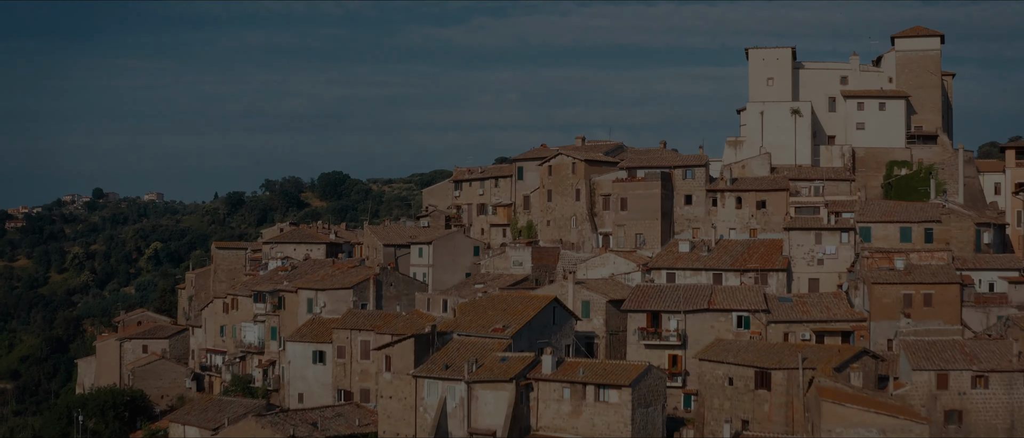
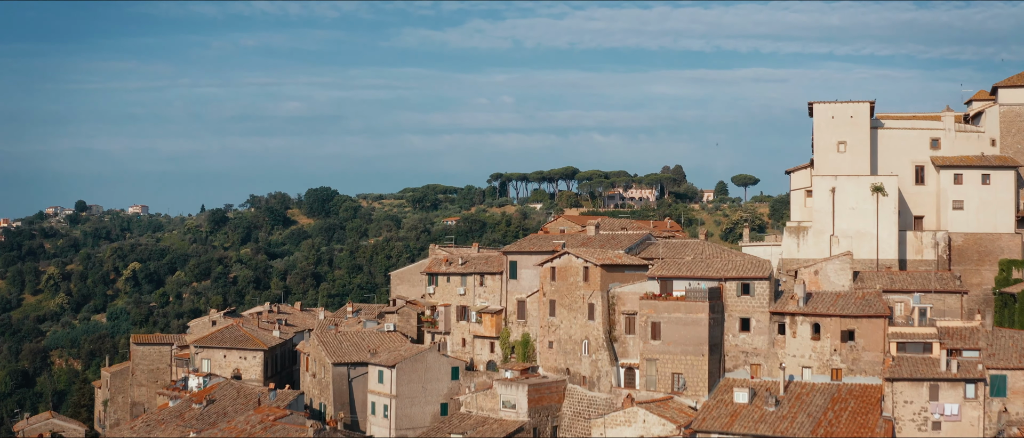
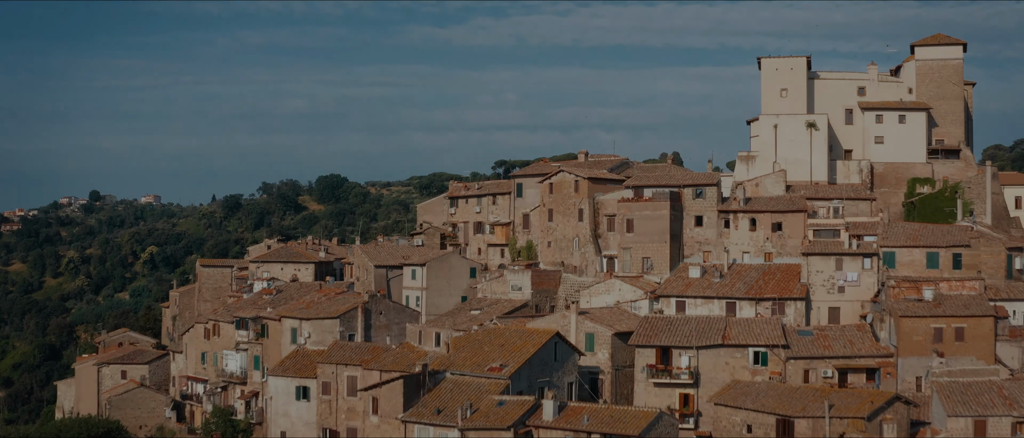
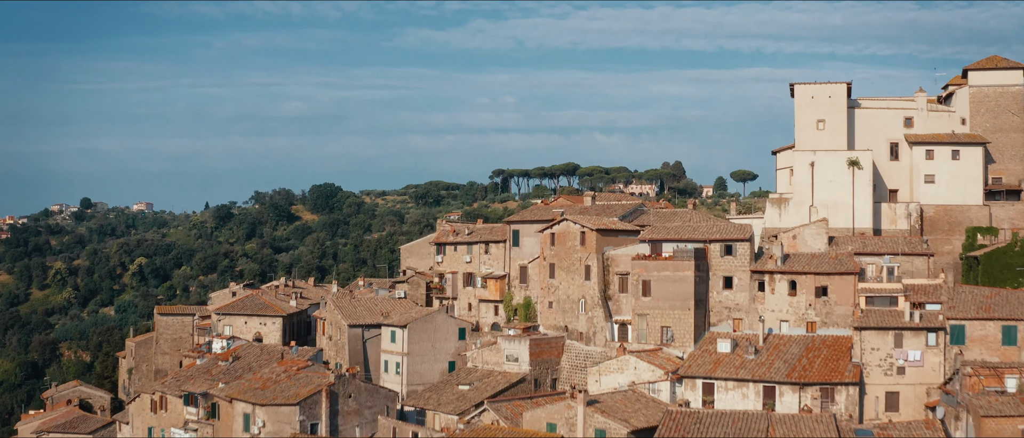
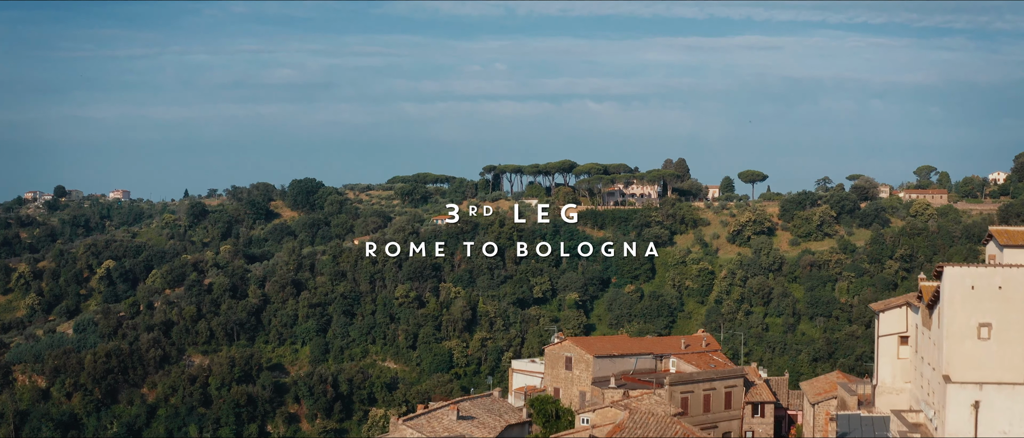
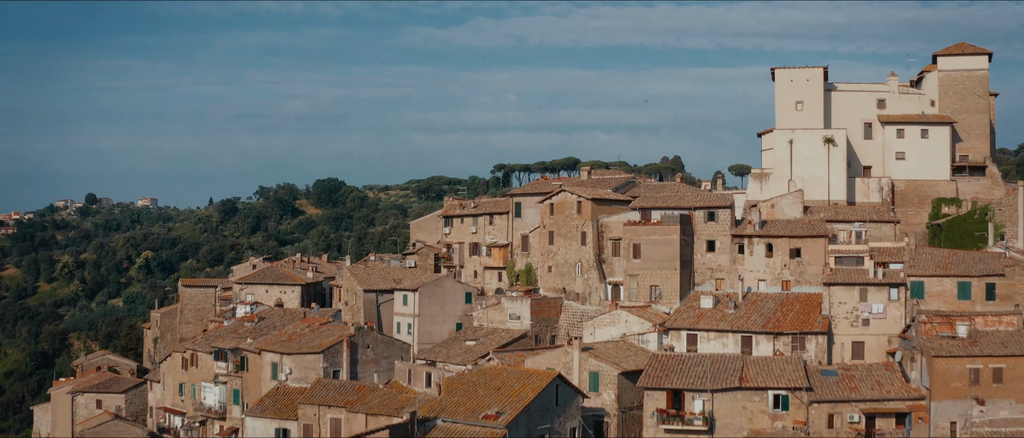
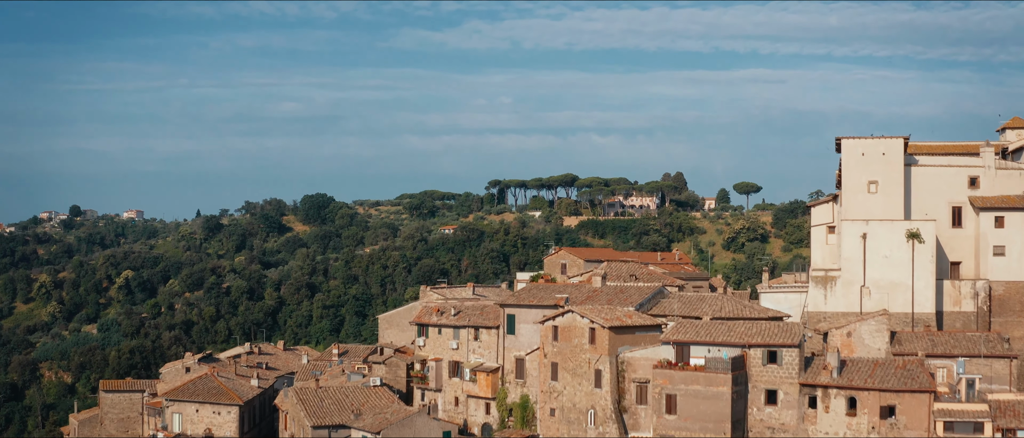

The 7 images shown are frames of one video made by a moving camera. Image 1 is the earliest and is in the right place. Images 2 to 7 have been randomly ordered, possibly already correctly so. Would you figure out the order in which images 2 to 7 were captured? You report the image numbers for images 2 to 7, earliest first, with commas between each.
3, 6, 4, 2, 7, 5
